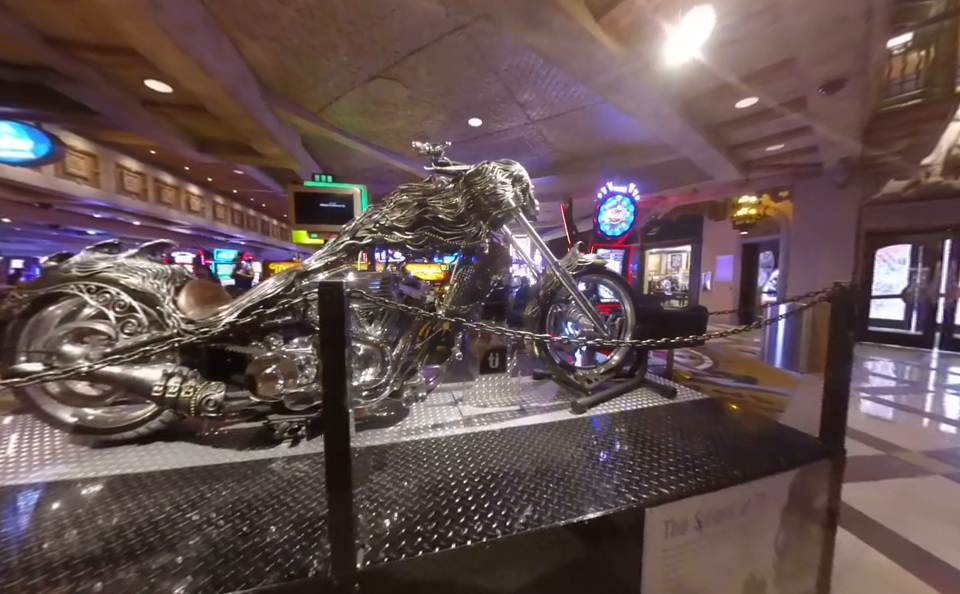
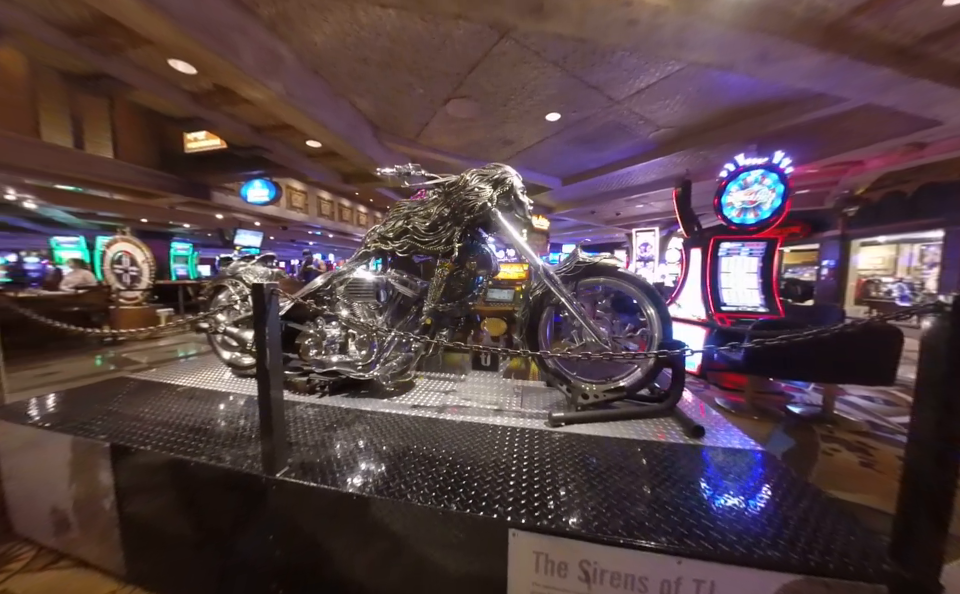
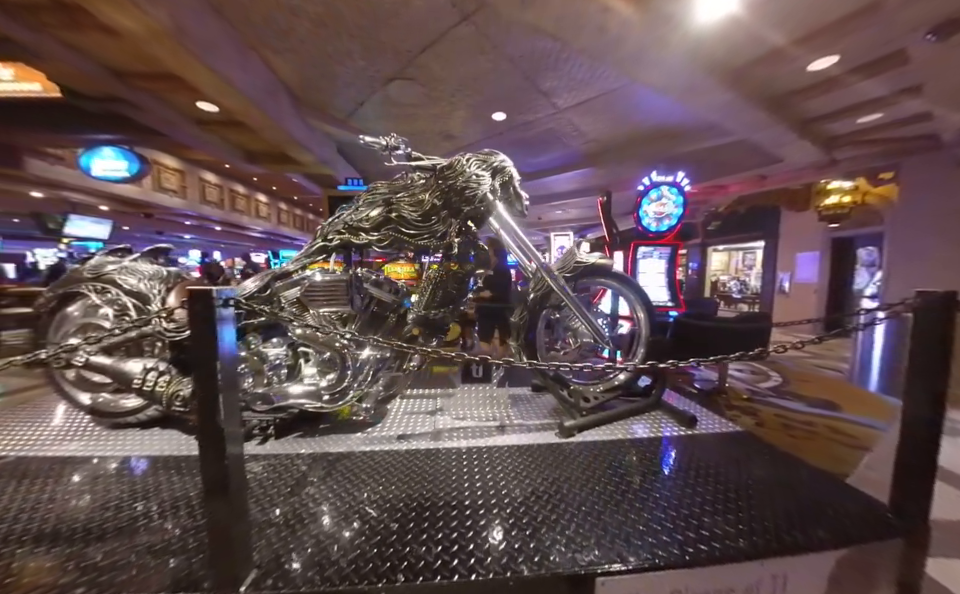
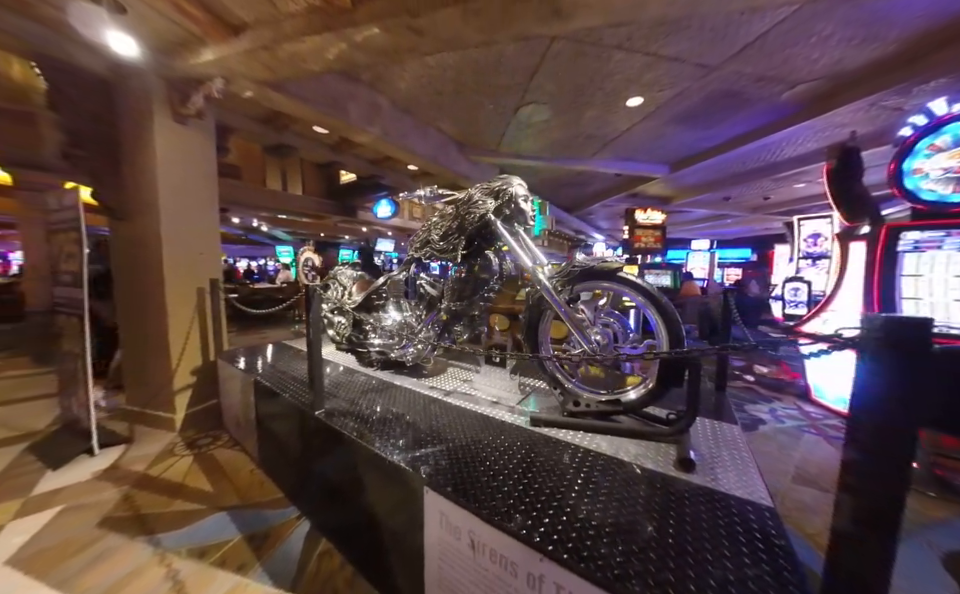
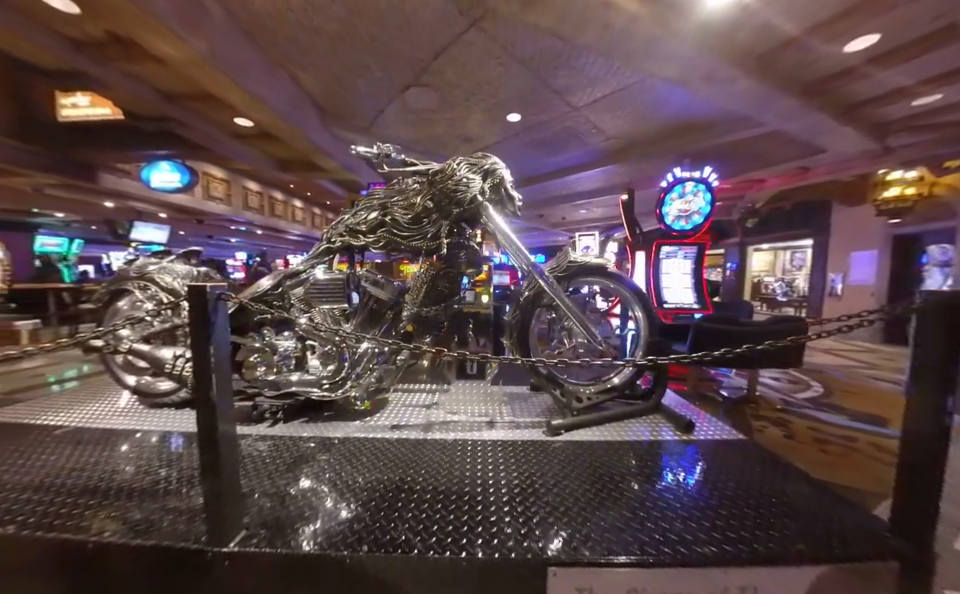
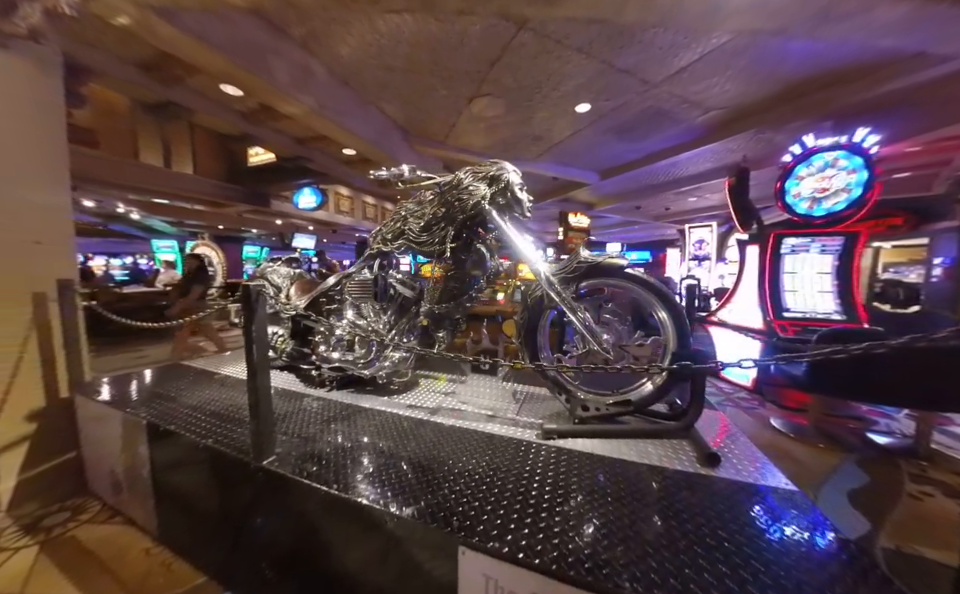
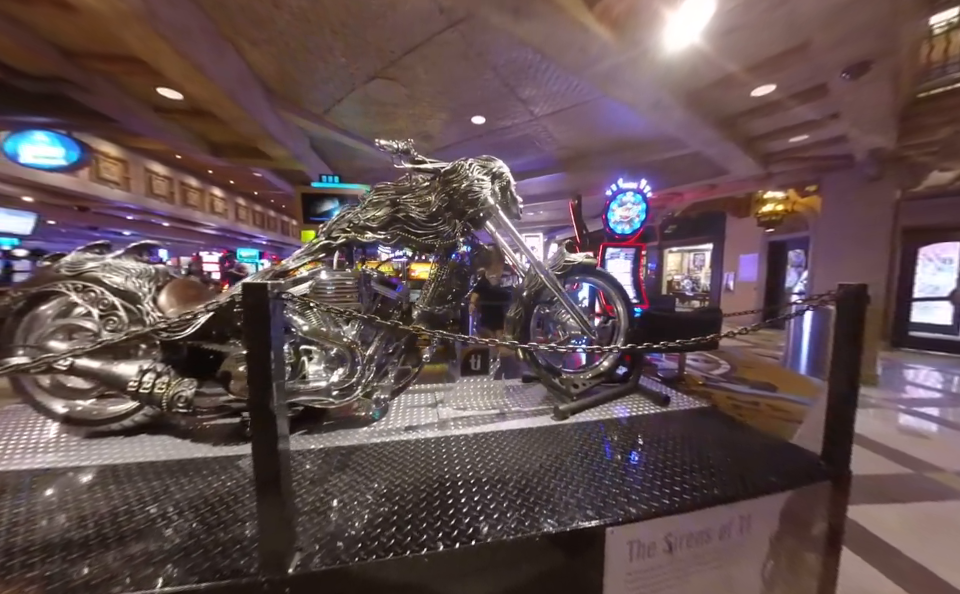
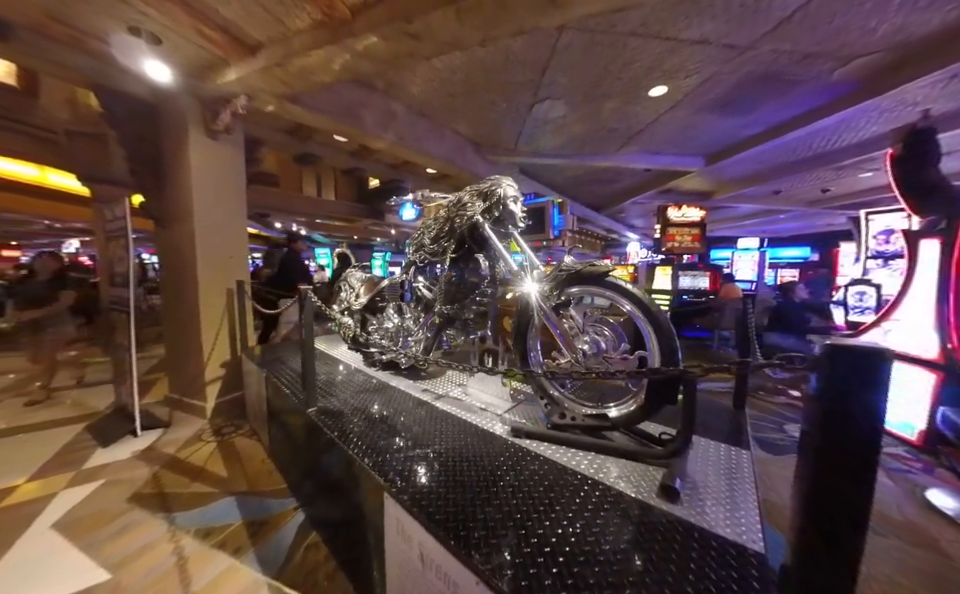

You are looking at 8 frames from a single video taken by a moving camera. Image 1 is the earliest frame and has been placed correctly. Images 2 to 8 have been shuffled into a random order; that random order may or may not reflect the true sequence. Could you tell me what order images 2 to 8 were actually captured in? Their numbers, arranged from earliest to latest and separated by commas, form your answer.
7, 3, 5, 2, 6, 4, 8
